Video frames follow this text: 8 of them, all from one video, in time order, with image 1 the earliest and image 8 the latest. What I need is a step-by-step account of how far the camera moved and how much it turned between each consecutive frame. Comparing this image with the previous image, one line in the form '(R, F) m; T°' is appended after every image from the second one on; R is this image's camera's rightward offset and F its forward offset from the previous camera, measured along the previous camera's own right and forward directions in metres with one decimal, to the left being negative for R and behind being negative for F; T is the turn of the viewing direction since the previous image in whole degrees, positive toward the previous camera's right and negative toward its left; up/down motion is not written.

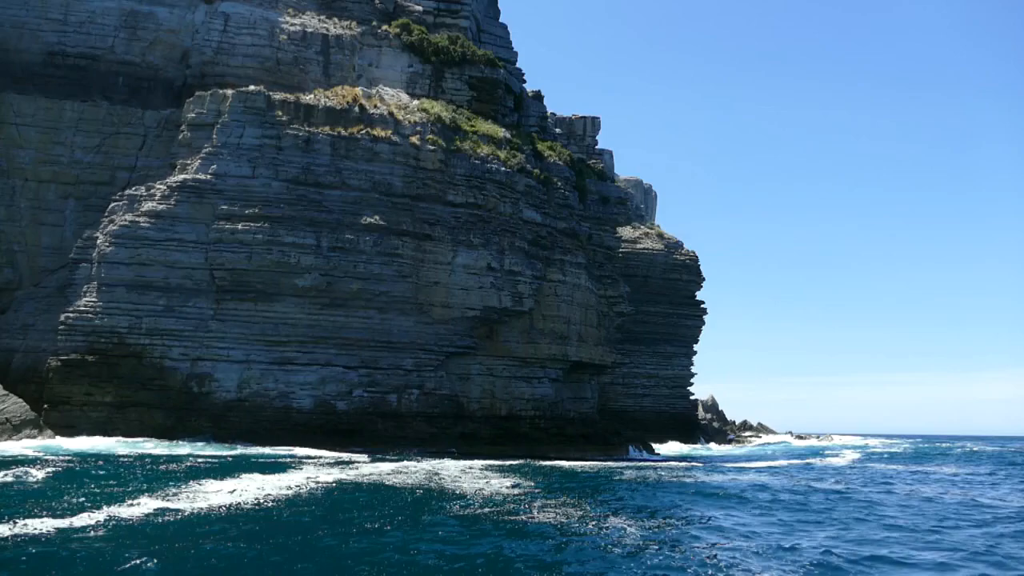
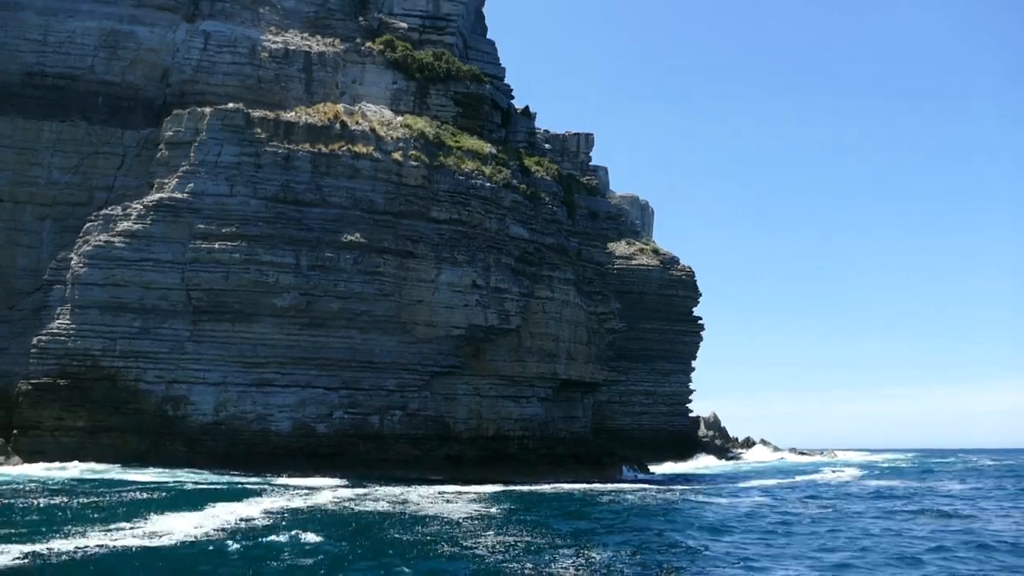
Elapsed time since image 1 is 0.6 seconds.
(+0.6, +0.7) m; 0°
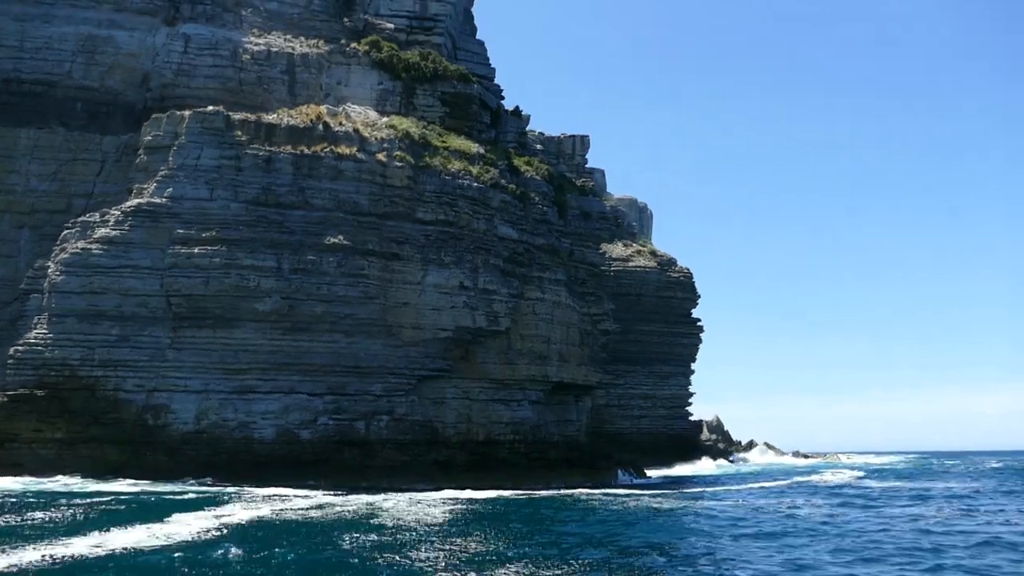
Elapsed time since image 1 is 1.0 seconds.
(+0.5, +0.7) m; 0°
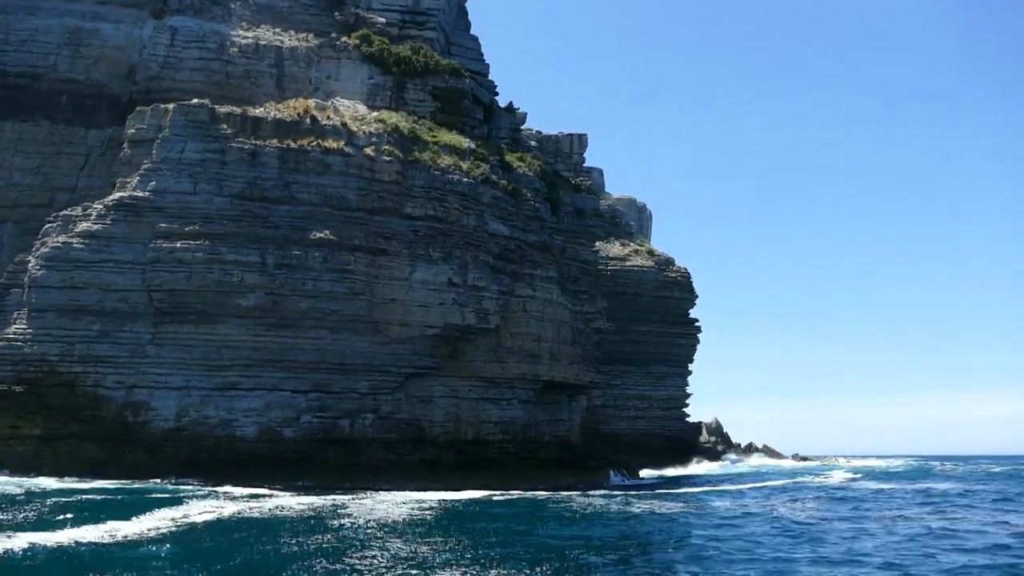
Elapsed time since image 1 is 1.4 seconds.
(+0.4, +0.5) m; 0°
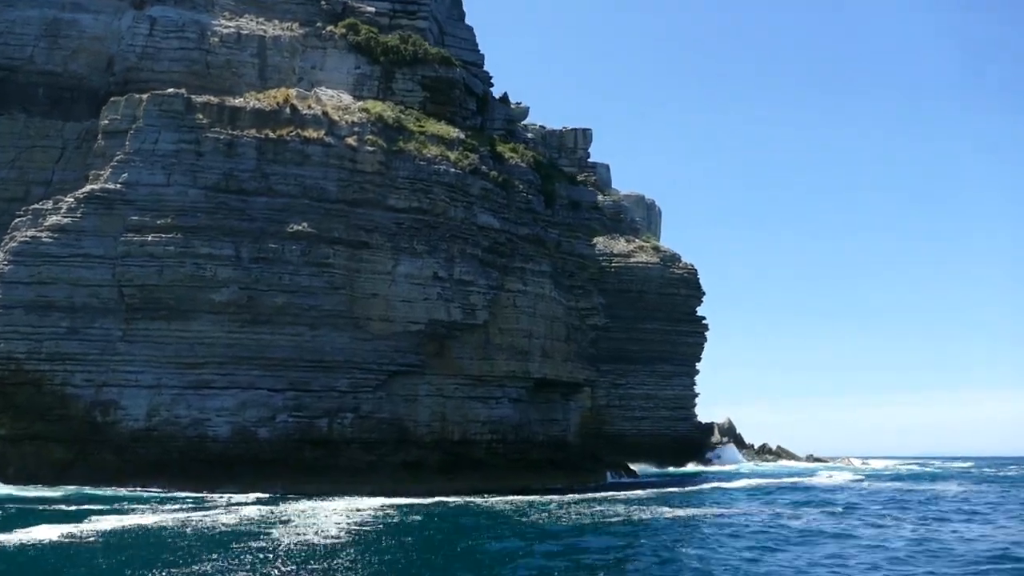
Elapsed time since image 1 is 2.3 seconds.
(+1.0, +1.2) m; -1°
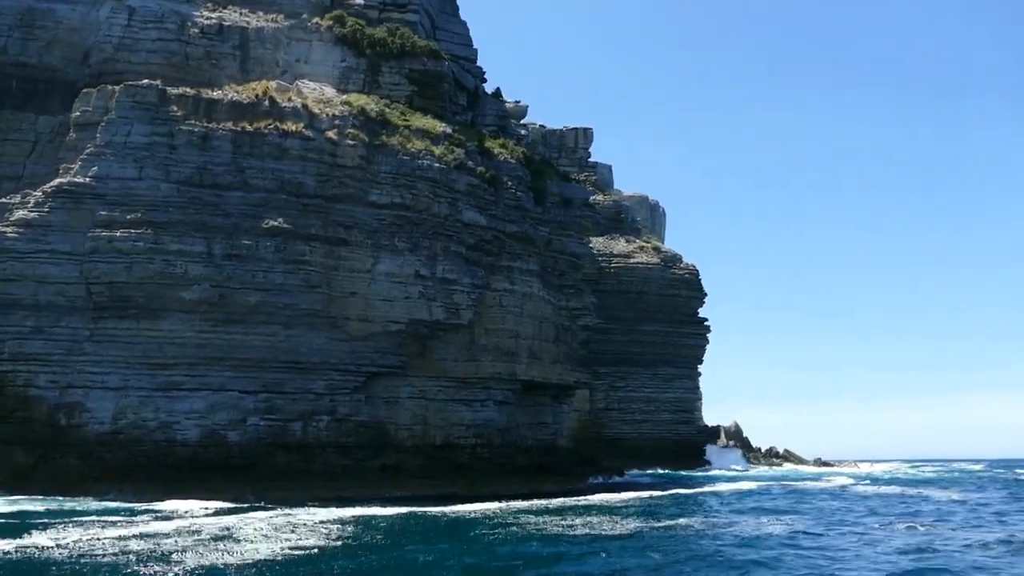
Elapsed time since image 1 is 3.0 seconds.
(+0.8, +1.1) m; -1°
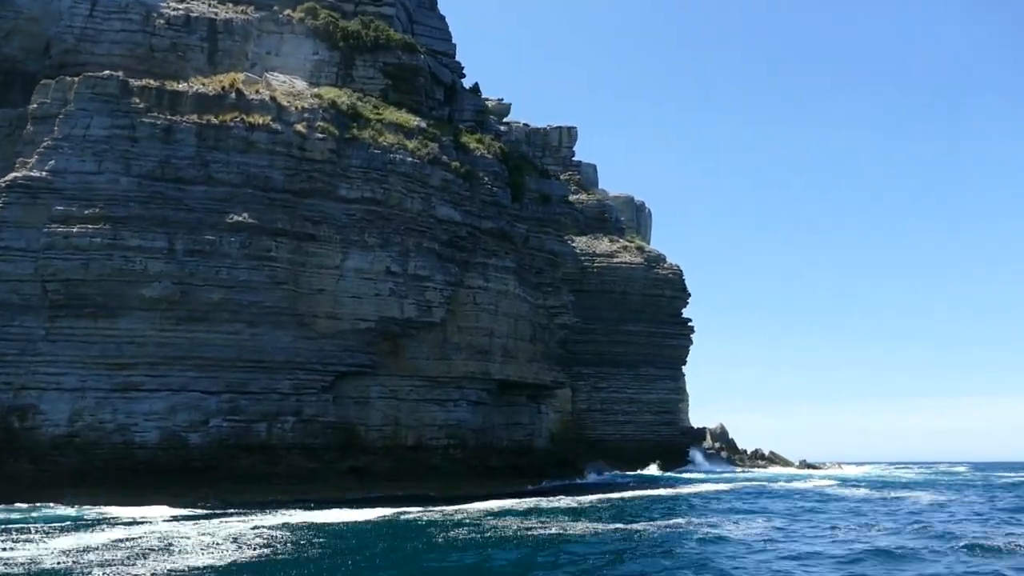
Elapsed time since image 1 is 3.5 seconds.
(+0.5, +0.8) m; +1°
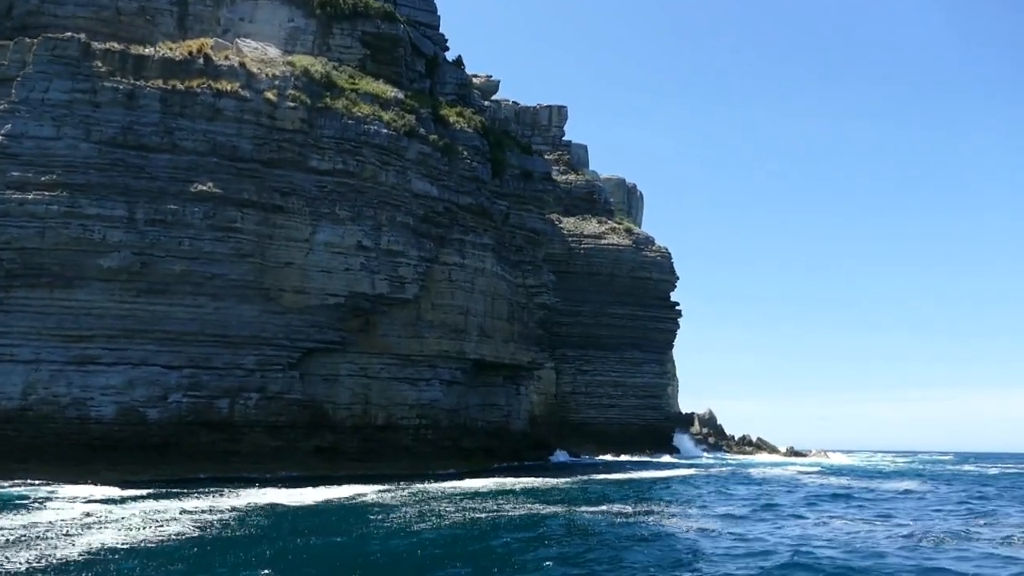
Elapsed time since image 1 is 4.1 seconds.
(+0.6, +0.9) m; 0°
